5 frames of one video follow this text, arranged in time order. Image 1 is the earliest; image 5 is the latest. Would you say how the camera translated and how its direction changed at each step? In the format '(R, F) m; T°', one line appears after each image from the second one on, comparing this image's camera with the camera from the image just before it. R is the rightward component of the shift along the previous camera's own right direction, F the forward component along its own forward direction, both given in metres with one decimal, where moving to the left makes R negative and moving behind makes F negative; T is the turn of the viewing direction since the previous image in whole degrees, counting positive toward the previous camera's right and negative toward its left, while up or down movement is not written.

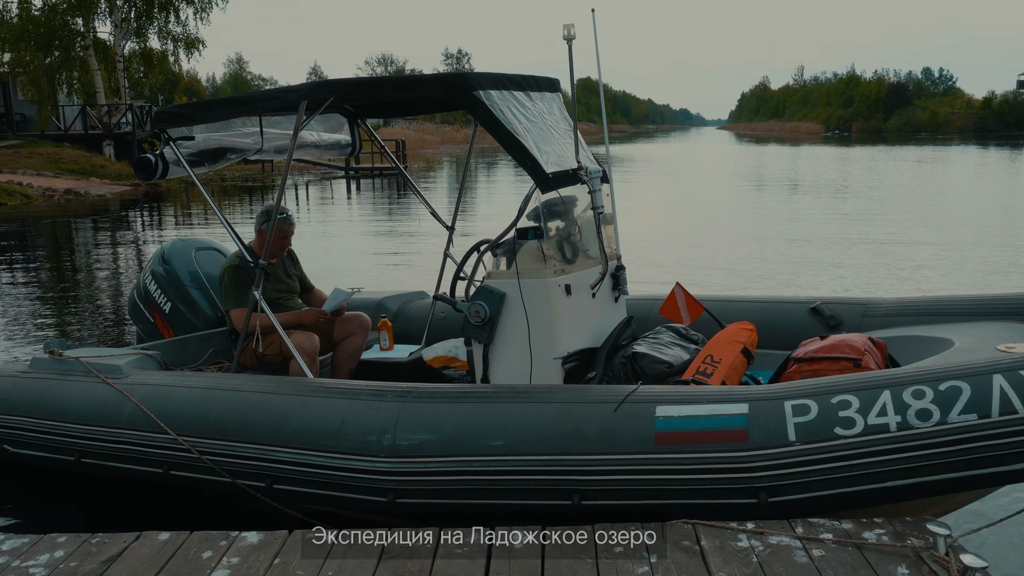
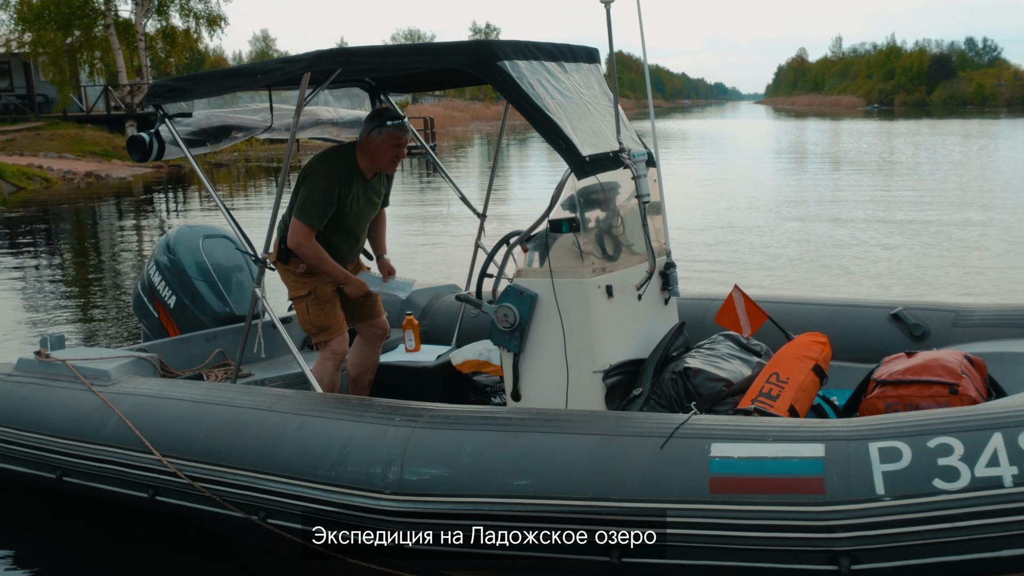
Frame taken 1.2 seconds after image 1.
(0.0, +0.5) m; -2°
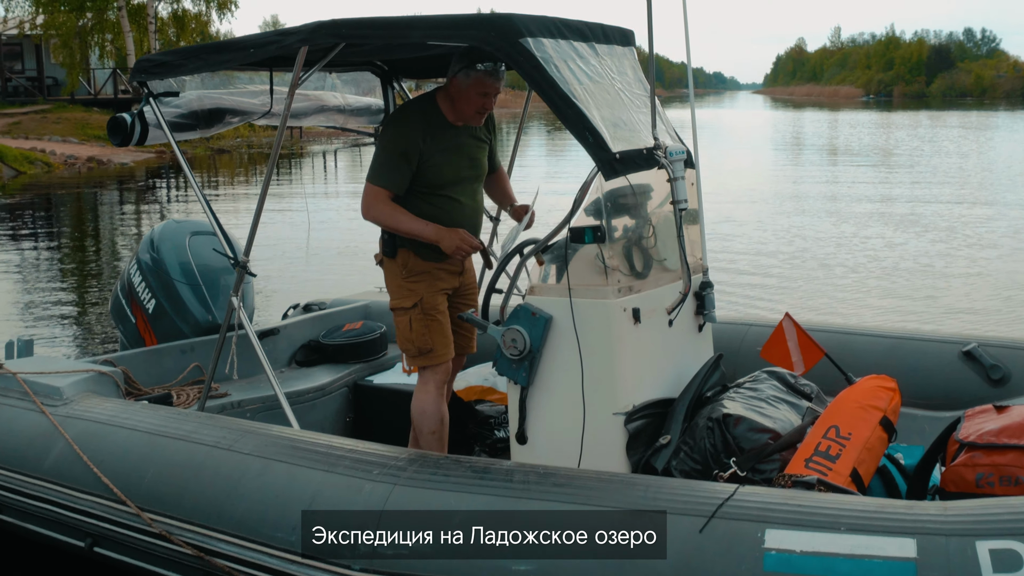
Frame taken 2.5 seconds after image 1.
(0.0, +0.5) m; -1°
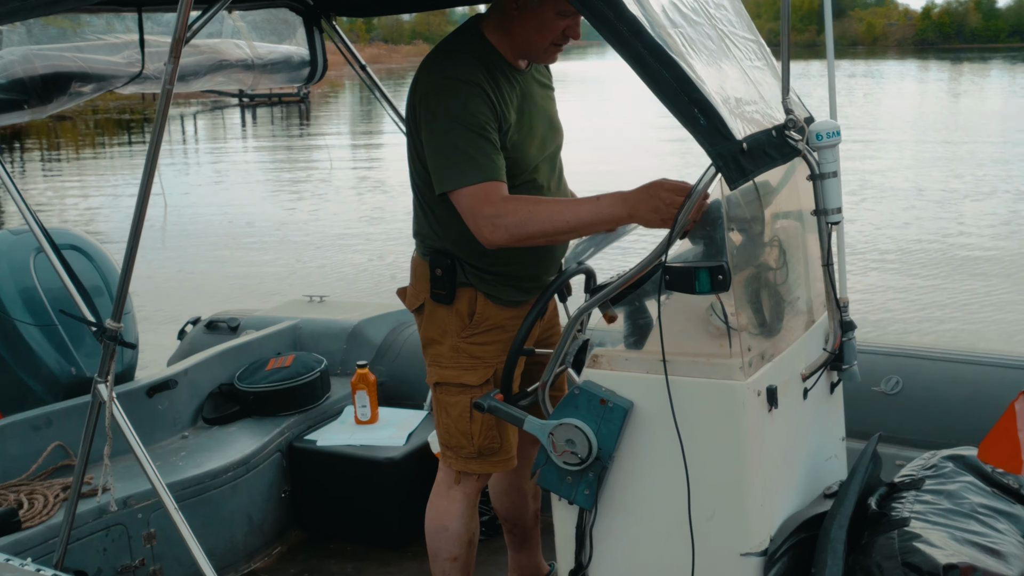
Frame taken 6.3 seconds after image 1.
(-0.3, +1.1) m; +6°
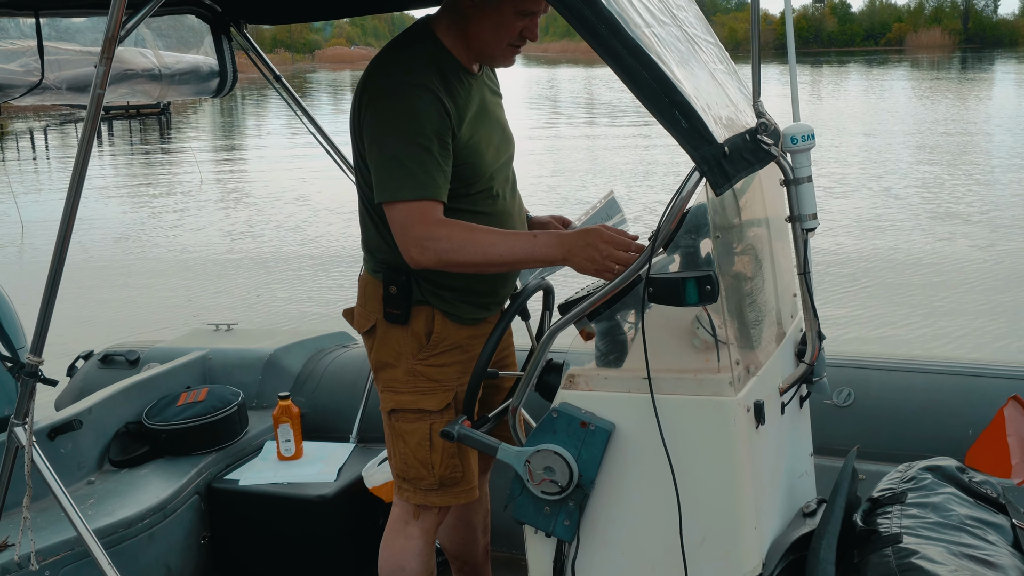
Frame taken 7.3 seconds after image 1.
(-0.2, +0.1) m; +7°
